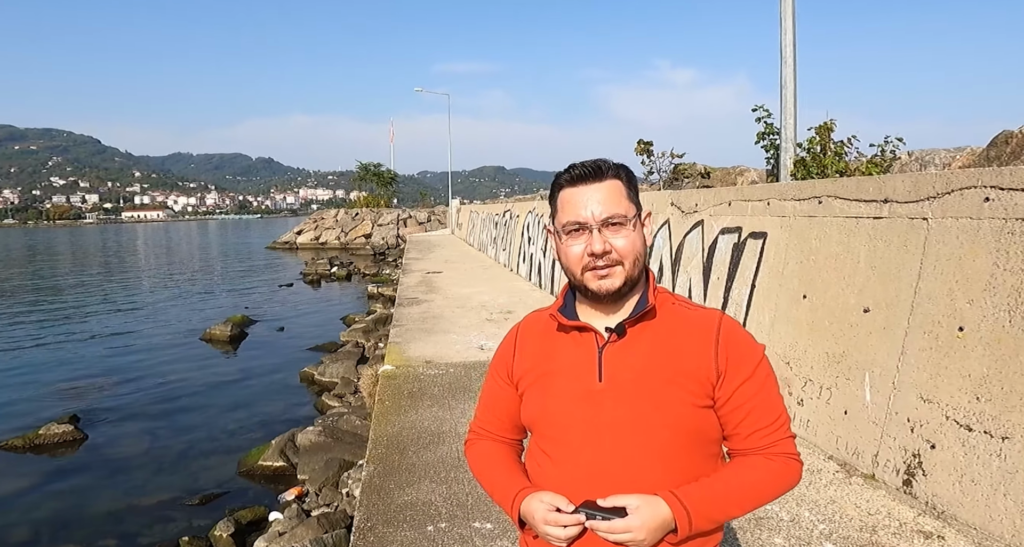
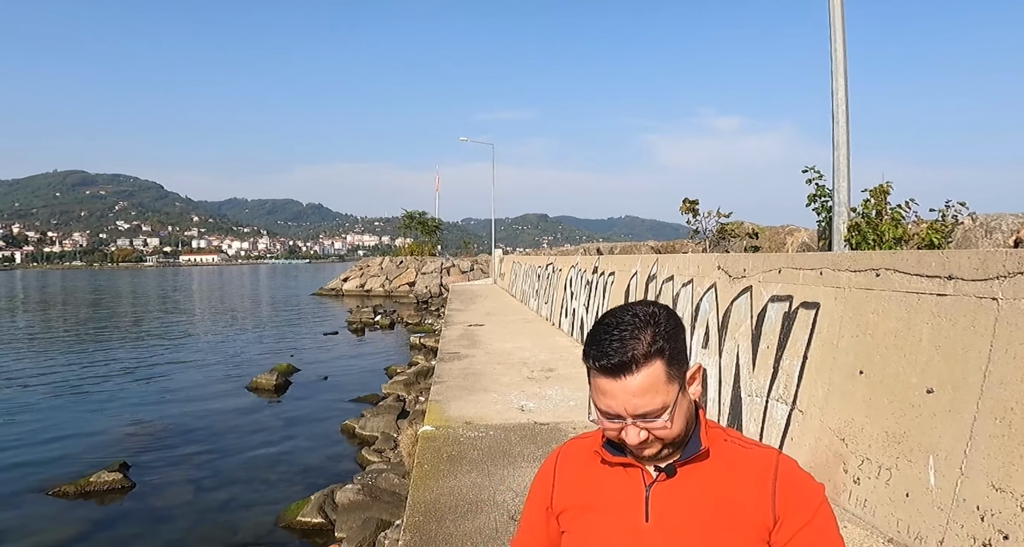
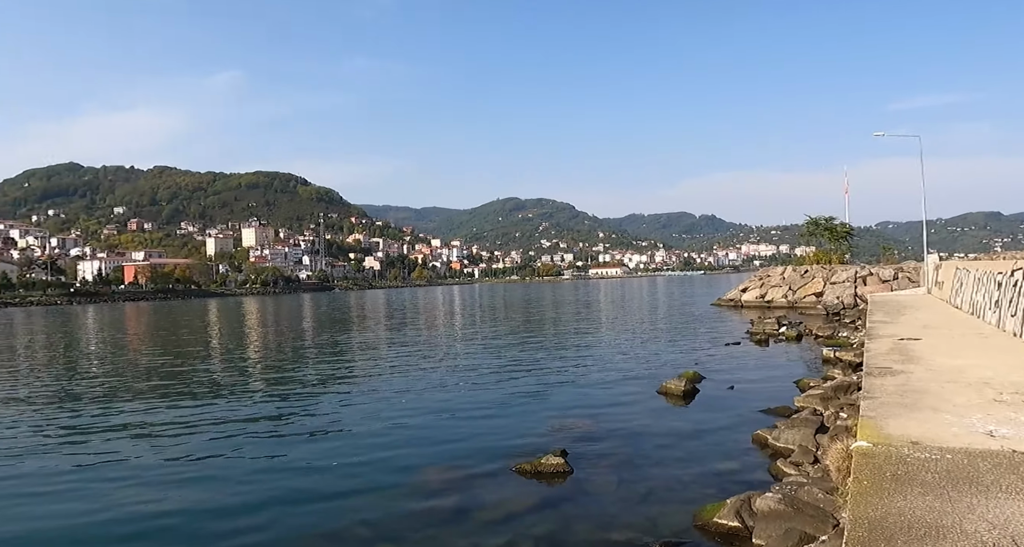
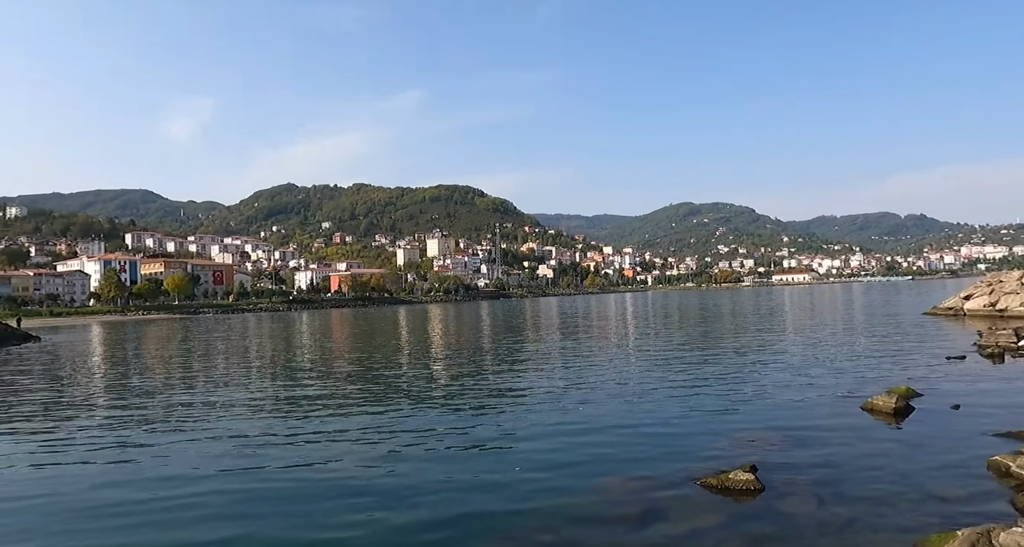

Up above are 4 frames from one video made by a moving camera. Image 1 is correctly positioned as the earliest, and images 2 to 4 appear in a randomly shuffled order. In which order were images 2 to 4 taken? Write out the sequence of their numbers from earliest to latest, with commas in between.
2, 3, 4
